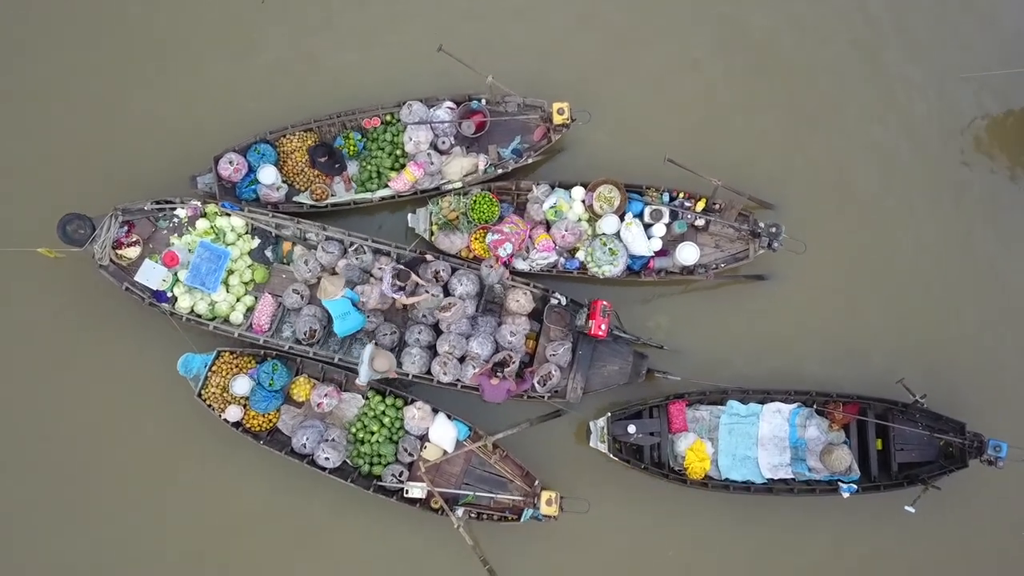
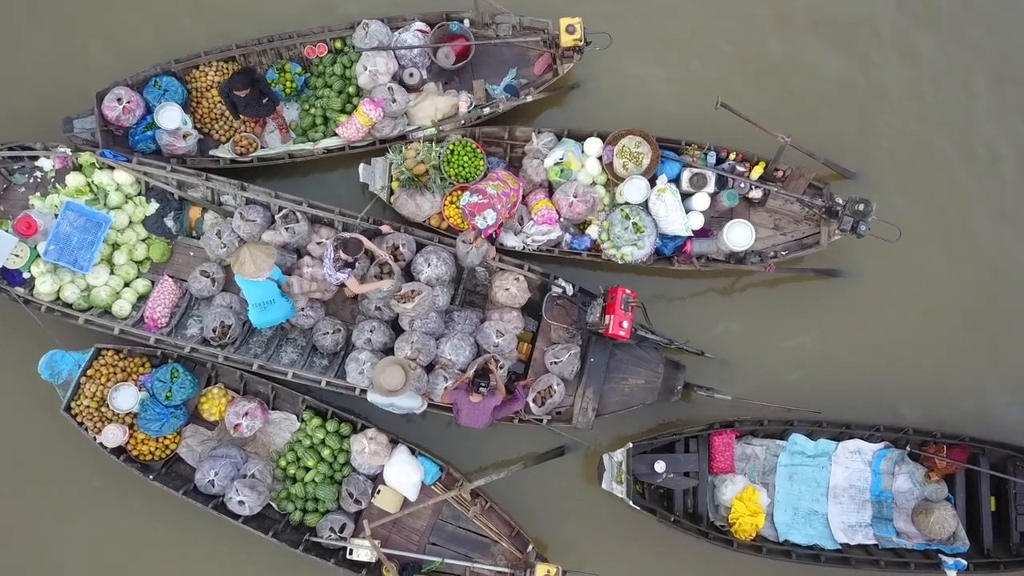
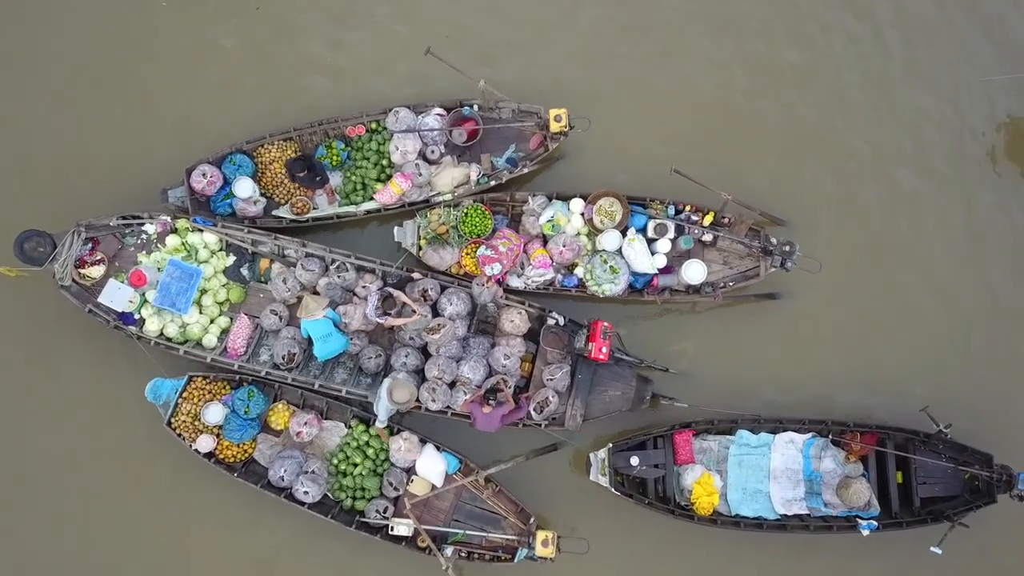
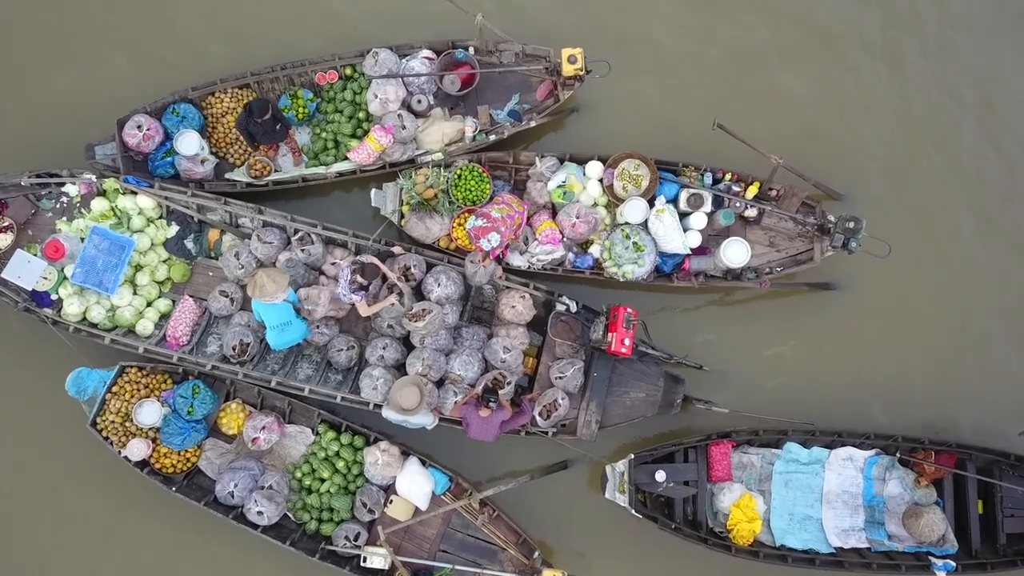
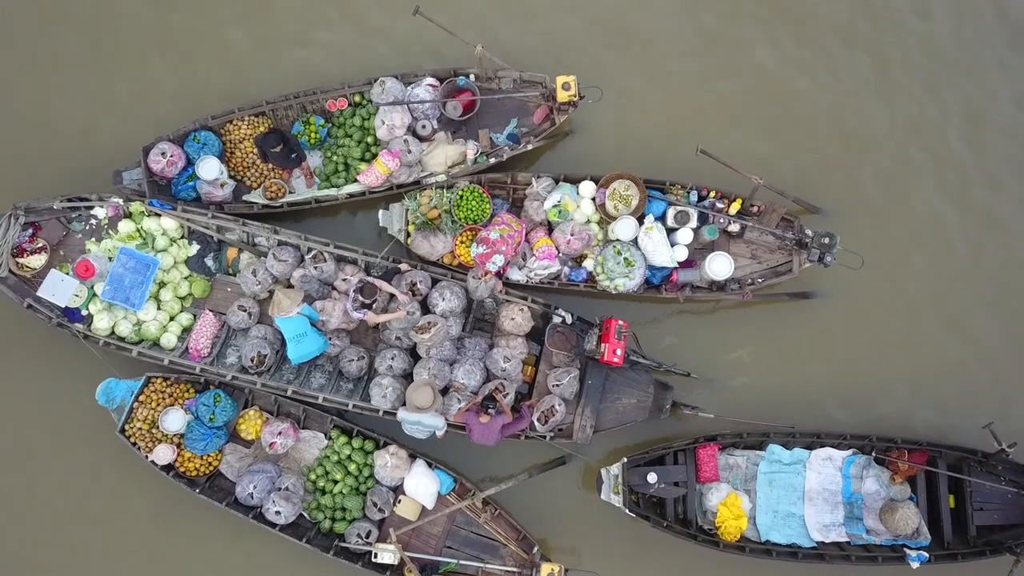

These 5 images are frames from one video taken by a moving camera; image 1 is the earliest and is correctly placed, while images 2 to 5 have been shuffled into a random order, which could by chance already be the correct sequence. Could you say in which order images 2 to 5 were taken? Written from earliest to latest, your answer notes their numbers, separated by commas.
3, 5, 4, 2
